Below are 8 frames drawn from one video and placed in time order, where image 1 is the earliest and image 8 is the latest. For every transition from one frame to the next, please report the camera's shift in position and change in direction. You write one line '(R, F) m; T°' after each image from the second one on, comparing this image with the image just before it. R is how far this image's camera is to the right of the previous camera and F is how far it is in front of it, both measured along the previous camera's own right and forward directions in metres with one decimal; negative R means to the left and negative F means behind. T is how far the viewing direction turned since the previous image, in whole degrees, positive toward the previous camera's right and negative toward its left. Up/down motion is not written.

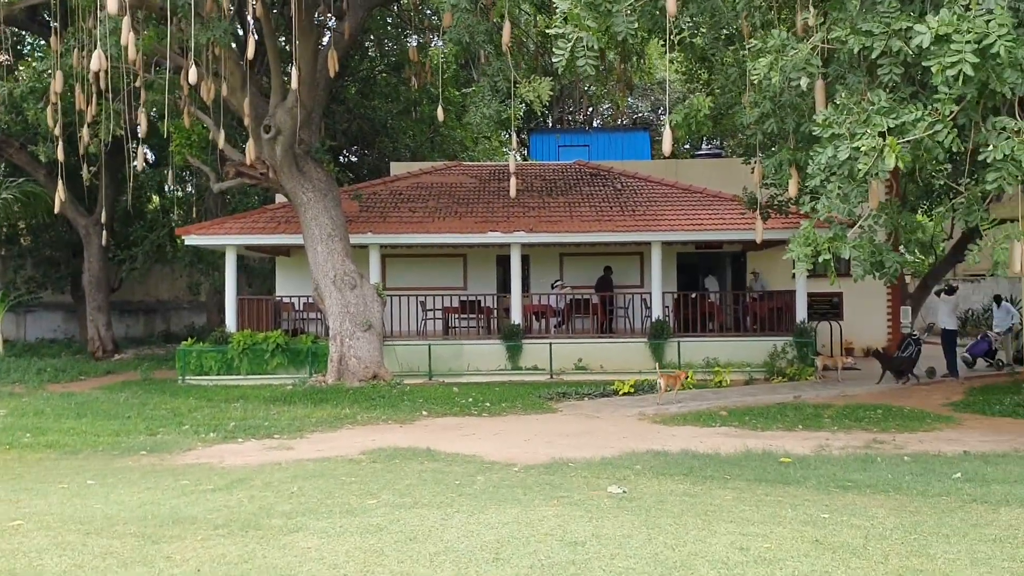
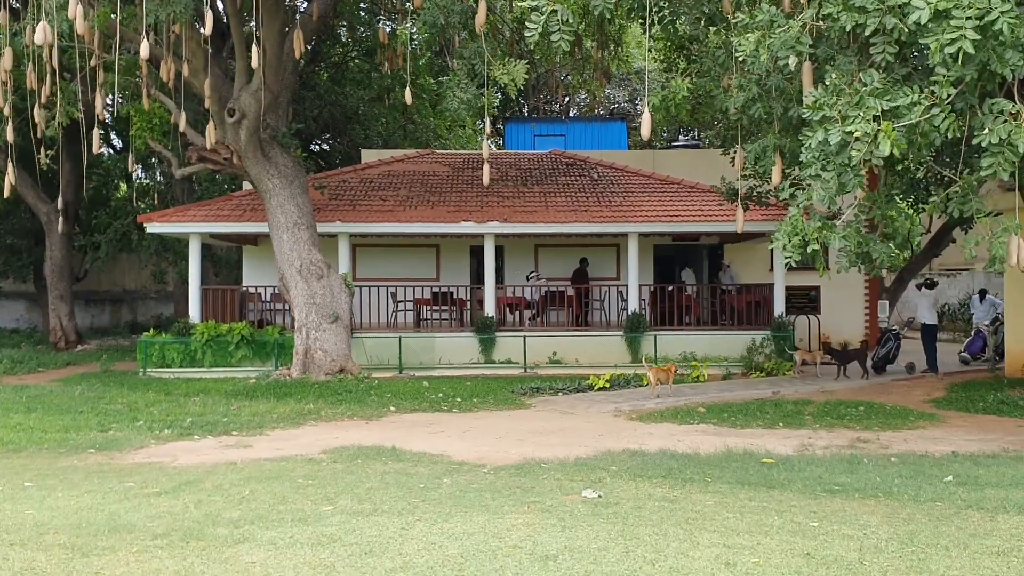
(0.0, +0.4) m; +2°
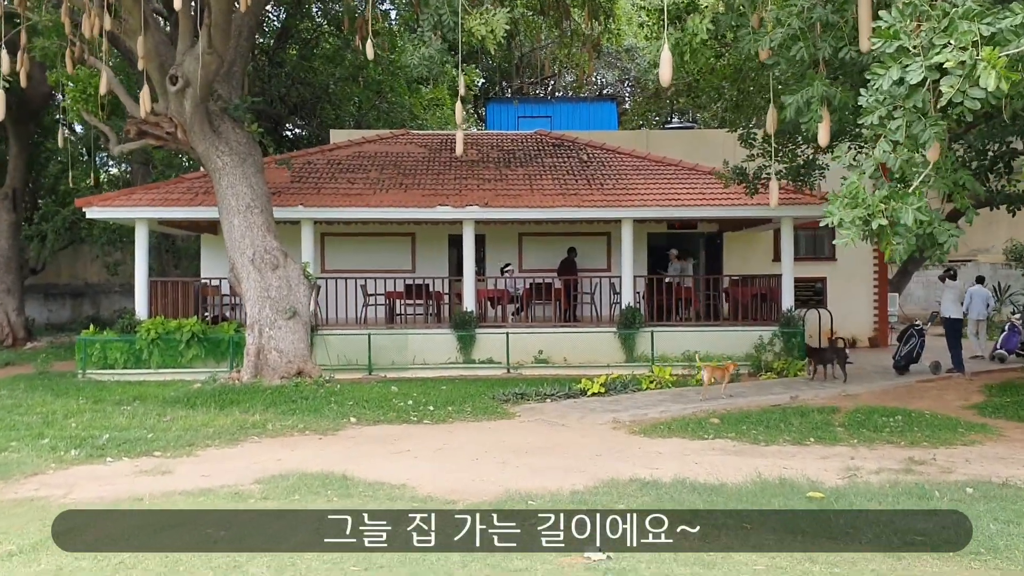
(0.0, +1.7) m; +1°
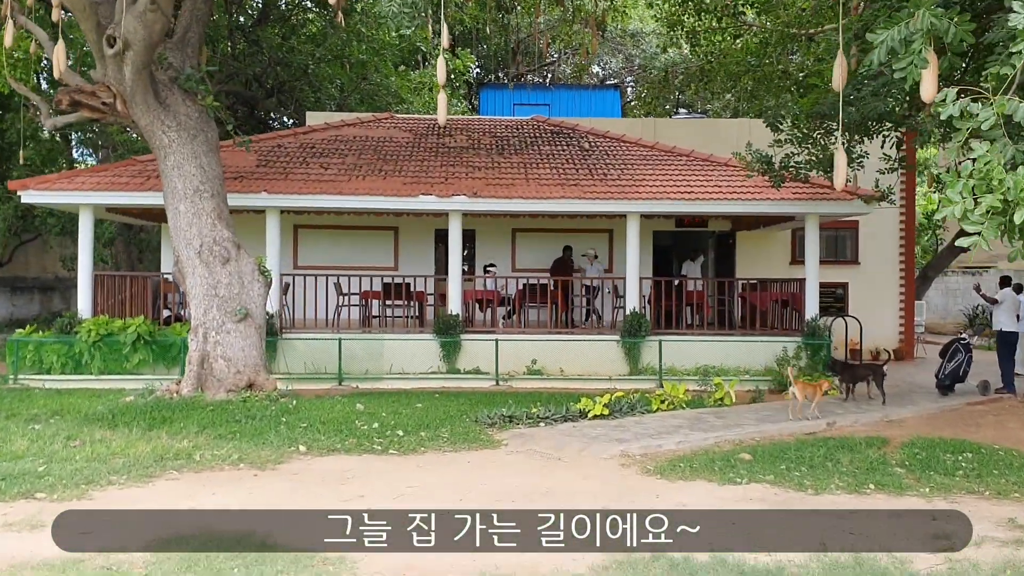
(+0.1, +1.8) m; 0°
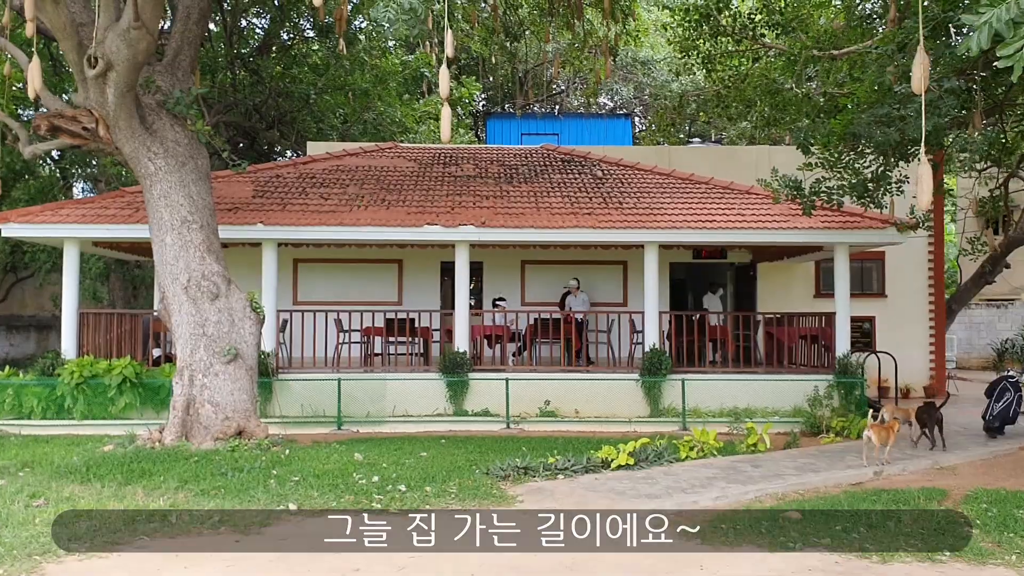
(-0.1, +0.8) m; 0°
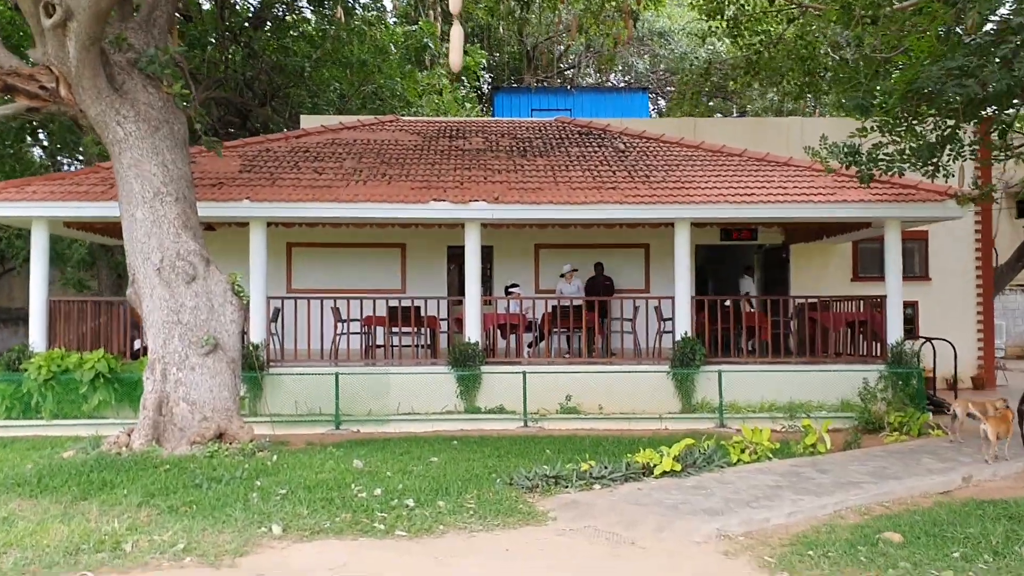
(-0.2, +1.3) m; 0°
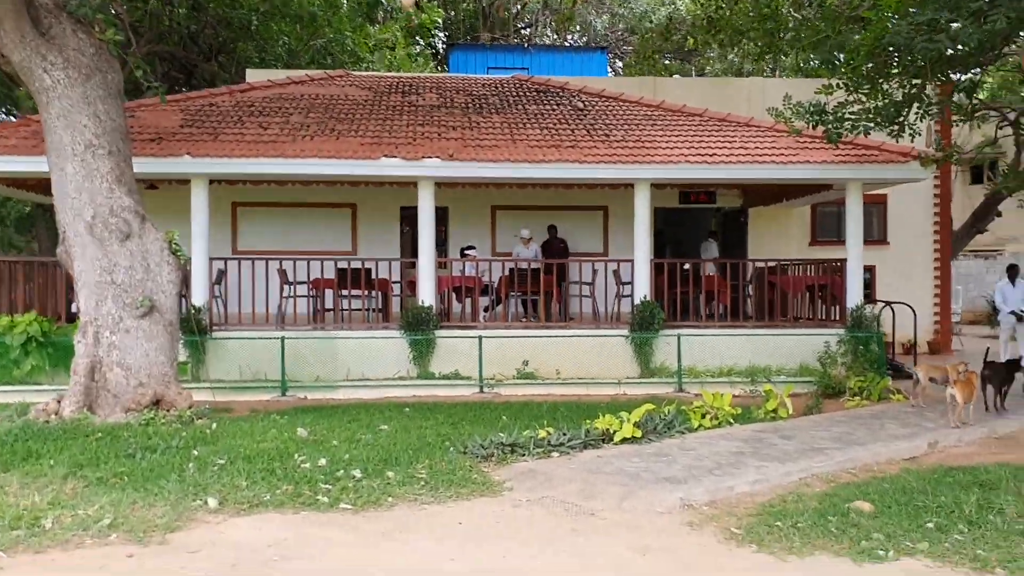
(0.0, +0.4) m; +3°
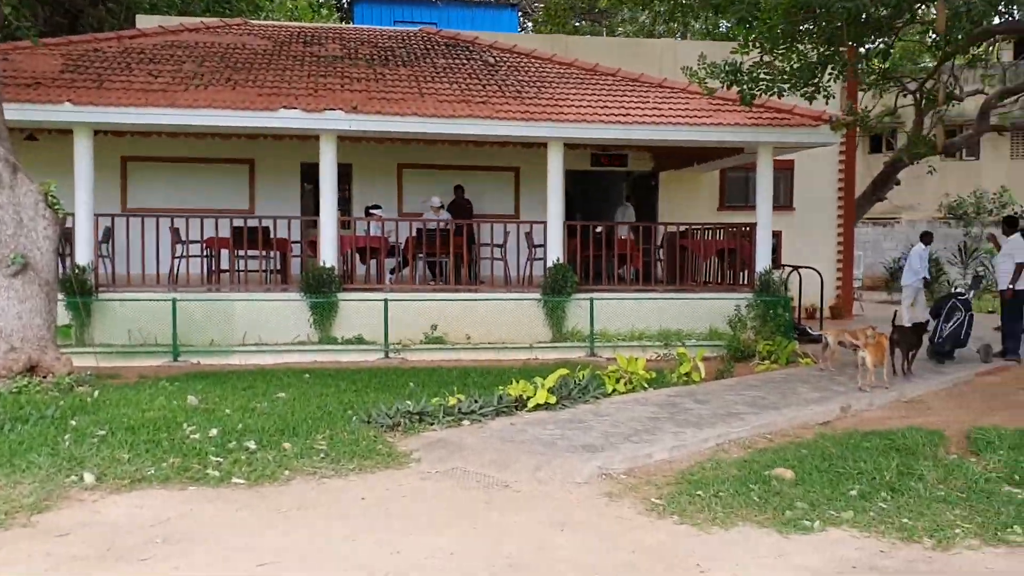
(0.0, +0.4) m; +6°
